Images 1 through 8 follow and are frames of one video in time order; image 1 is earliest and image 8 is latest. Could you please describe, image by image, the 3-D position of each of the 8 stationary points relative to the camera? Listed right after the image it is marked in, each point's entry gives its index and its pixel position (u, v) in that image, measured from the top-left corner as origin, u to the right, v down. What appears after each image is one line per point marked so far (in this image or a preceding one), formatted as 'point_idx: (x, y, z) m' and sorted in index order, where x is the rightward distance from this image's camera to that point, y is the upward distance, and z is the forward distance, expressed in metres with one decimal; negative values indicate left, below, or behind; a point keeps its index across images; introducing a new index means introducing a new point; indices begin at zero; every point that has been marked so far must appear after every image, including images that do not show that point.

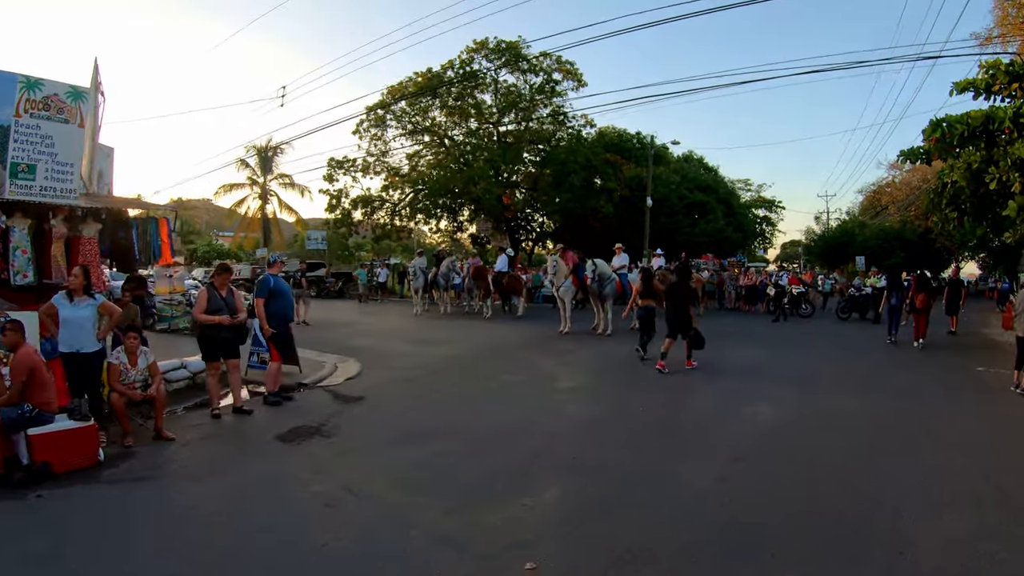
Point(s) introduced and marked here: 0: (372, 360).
0: (-2.0, -0.9, +16.8) m
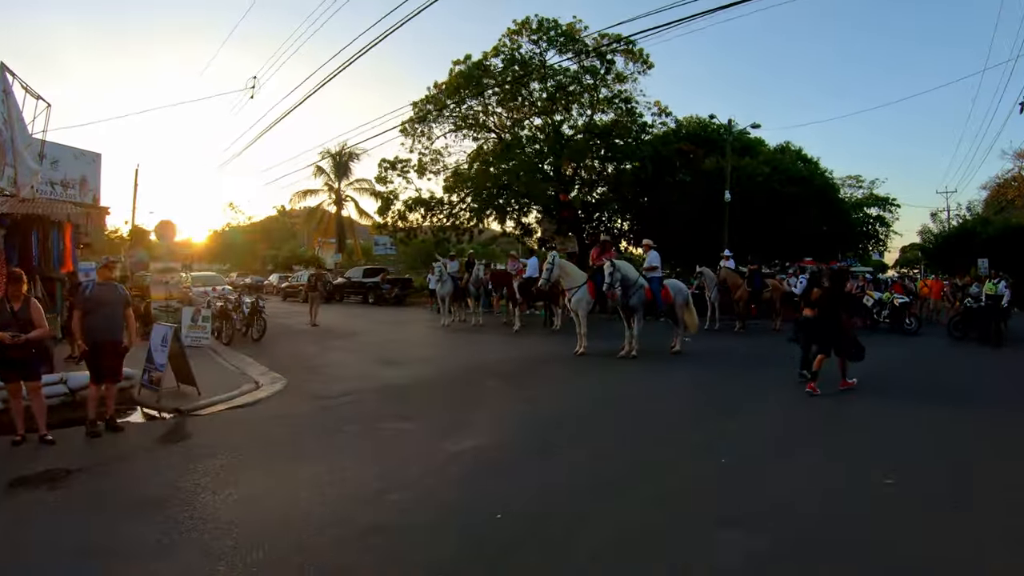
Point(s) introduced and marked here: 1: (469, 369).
0: (-2.3, -1.0, +14.2) m
1: (-0.5, -0.8, +13.6) m
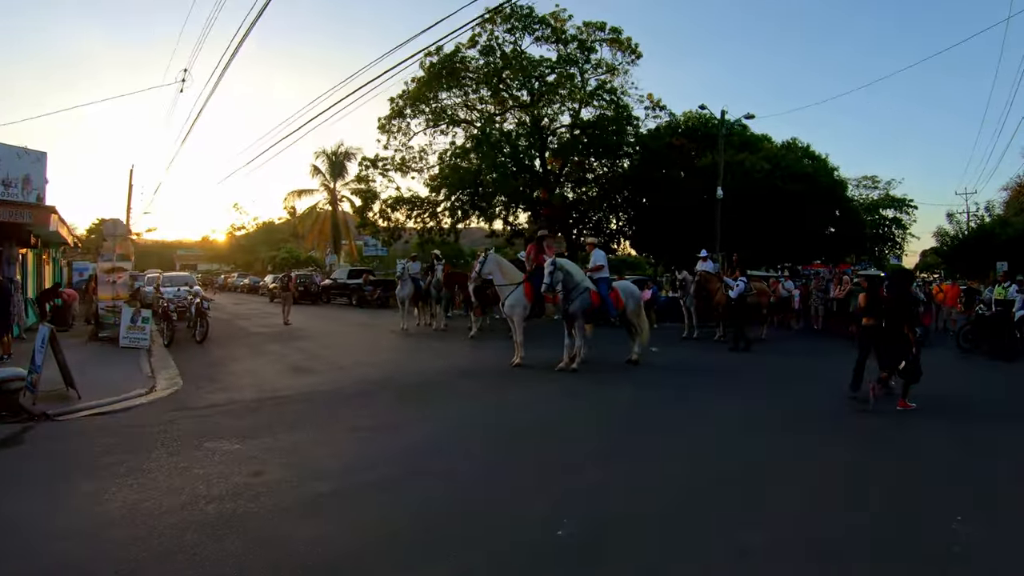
0: (-3.1, -1.0, +12.9) m
1: (-1.3, -0.8, +12.2) m
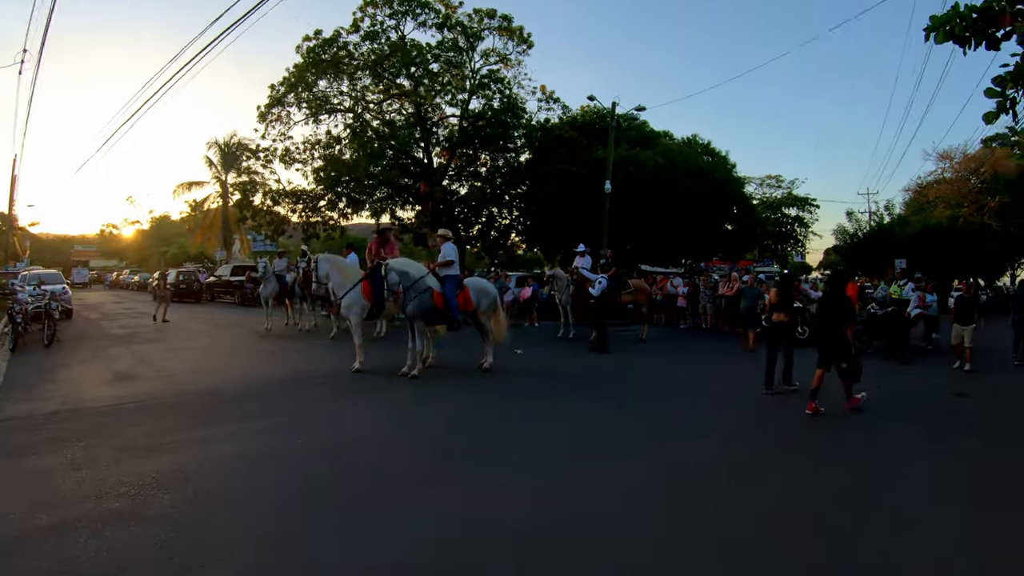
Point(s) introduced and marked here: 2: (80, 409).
0: (-4.5, -1.0, +11.6) m
1: (-2.7, -0.8, +11.1) m
2: (-3.4, -1.0, +9.6) m
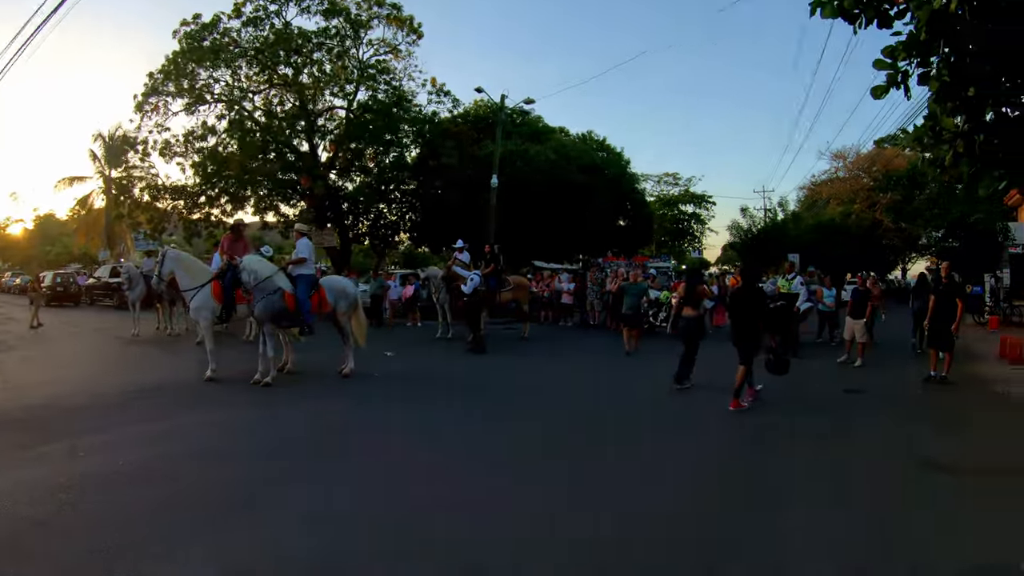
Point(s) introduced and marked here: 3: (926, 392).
0: (-5.7, -1.0, +10.5) m
1: (-3.8, -0.8, +10.2) m
2: (-4.3, -1.0, +8.6) m
3: (+2.7, -0.7, +8.0) m
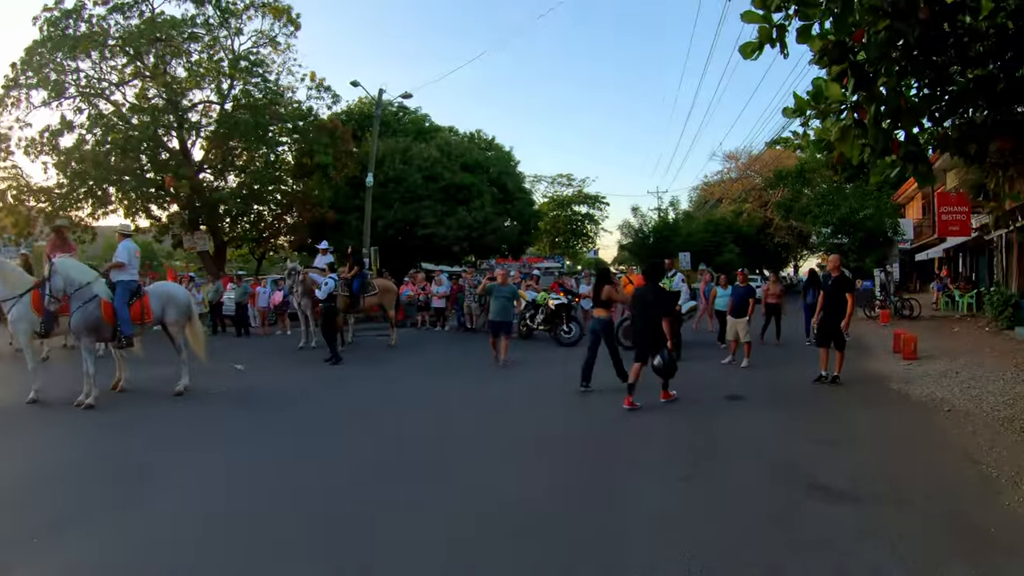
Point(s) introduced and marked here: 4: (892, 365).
0: (-6.7, -1.1, +9.3) m
1: (-4.8, -0.9, +9.0) m
2: (-5.2, -1.1, +7.4) m
3: (+1.8, -0.6, +7.4) m
4: (+2.6, -0.5, +8.4) m
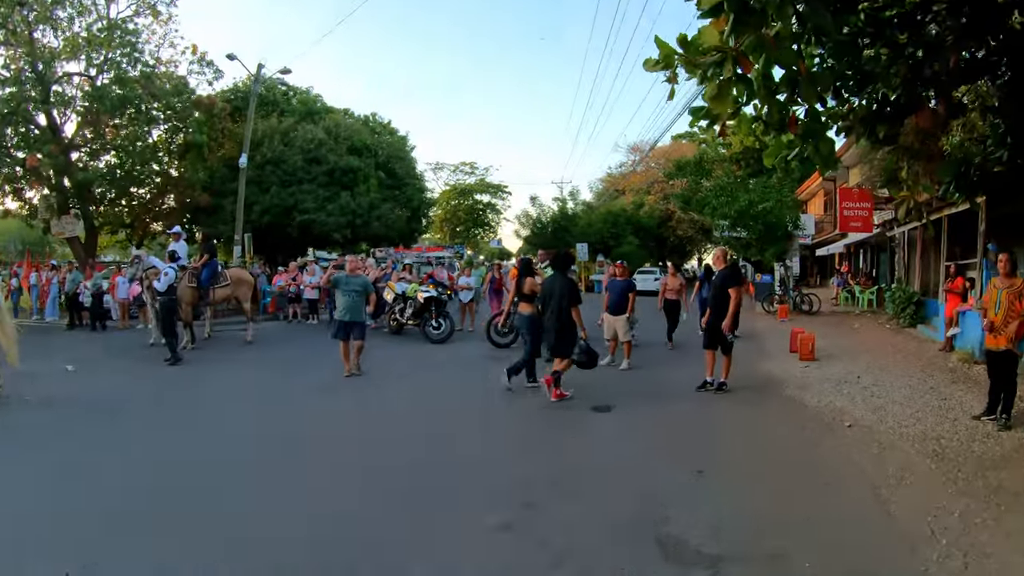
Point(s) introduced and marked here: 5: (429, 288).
0: (-7.6, -1.0, +7.9) m
1: (-5.7, -0.8, +7.8) m
2: (-6.0, -1.0, +6.1) m
3: (+1.0, -0.6, +6.7) m
4: (+1.8, -0.5, +7.7) m
5: (-0.7, 0.0, +9.9) m
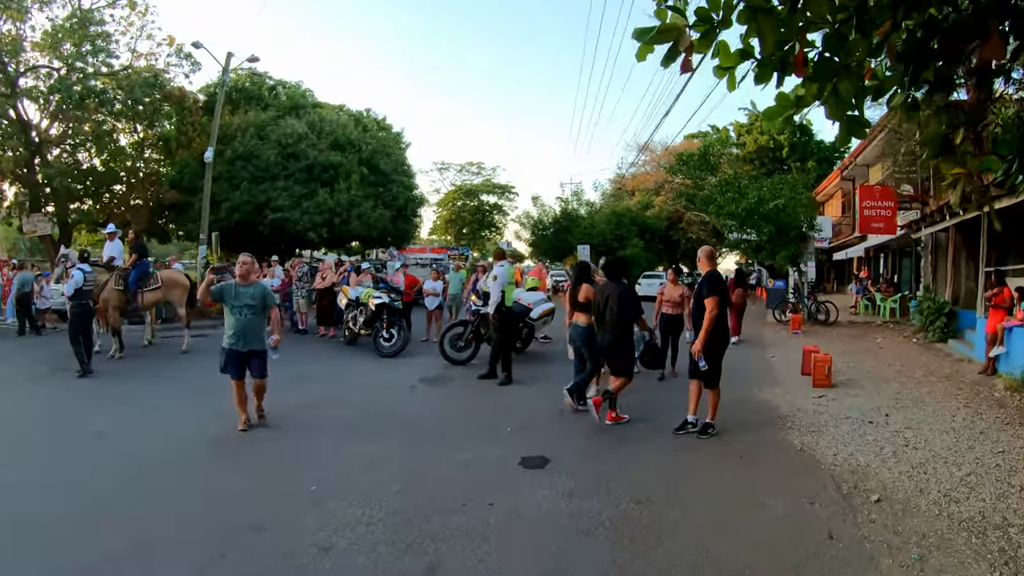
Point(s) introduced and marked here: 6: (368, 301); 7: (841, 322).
0: (-7.8, -1.0, +6.8) m
1: (-5.9, -0.8, +6.7) m
2: (-6.2, -1.0, +5.0) m
3: (+0.8, -0.6, +5.5) m
4: (+1.5, -0.6, +6.5) m
5: (-0.9, 0.0, +8.7) m
6: (-1.0, -0.1, +8.7) m
7: (+4.6, -0.5, +17.0) m
